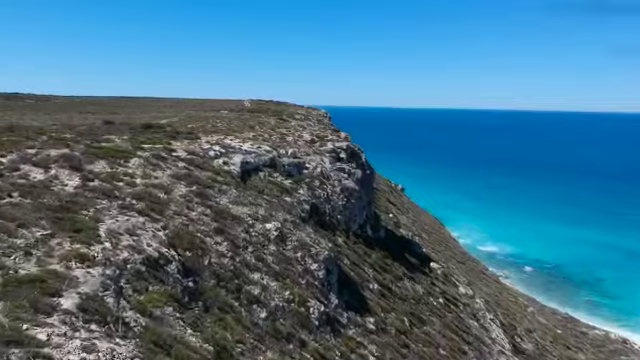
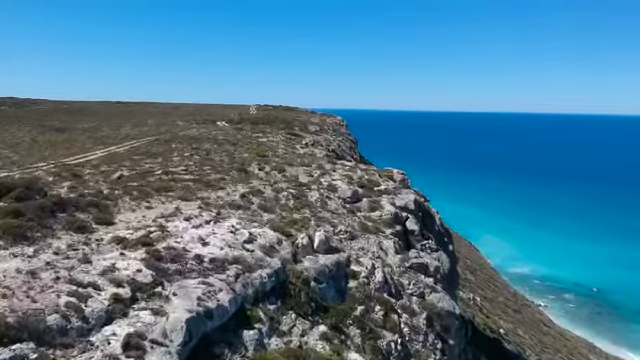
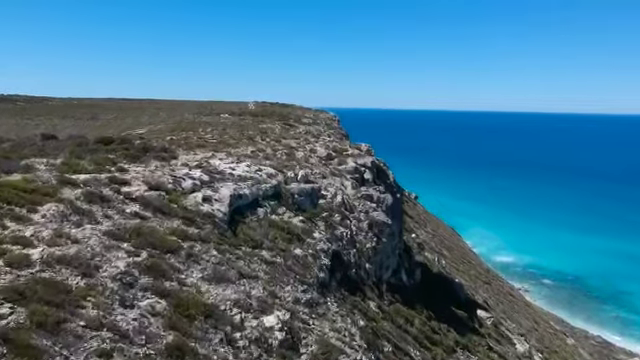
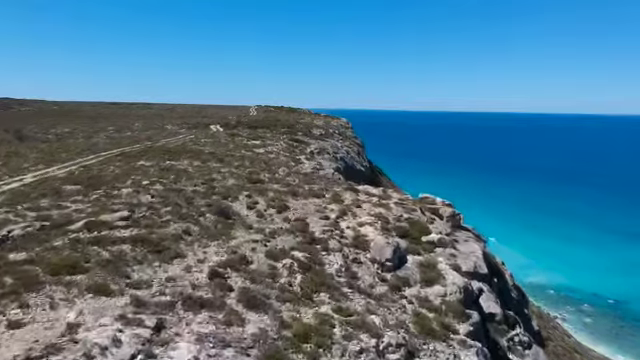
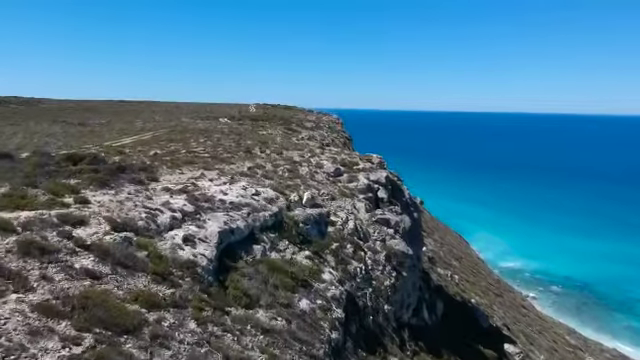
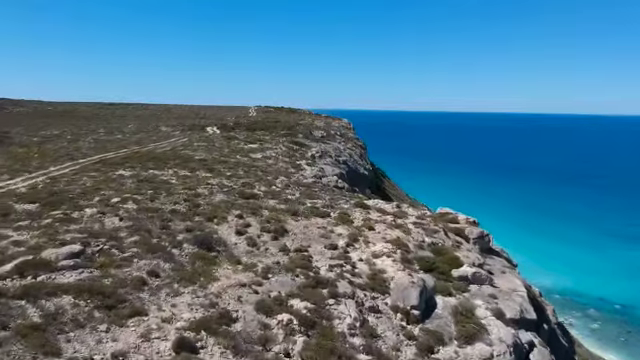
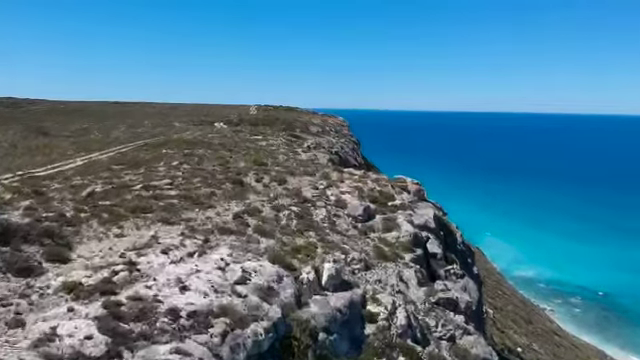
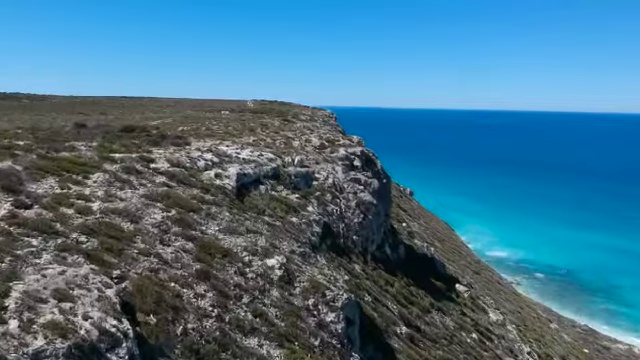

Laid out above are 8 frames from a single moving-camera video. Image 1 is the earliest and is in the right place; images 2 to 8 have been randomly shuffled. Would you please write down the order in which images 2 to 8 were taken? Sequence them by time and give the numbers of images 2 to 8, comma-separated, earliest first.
8, 3, 5, 2, 7, 4, 6
